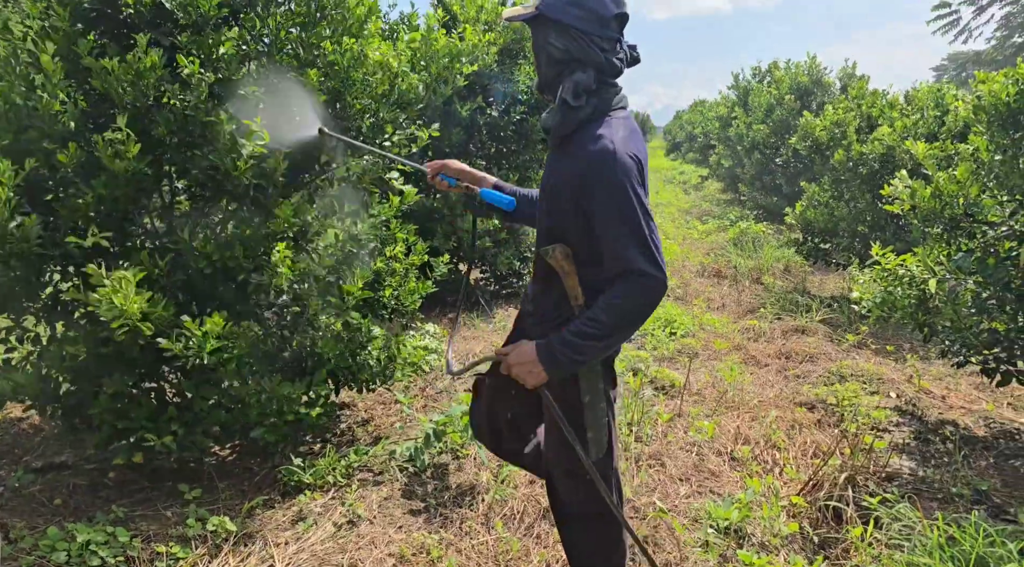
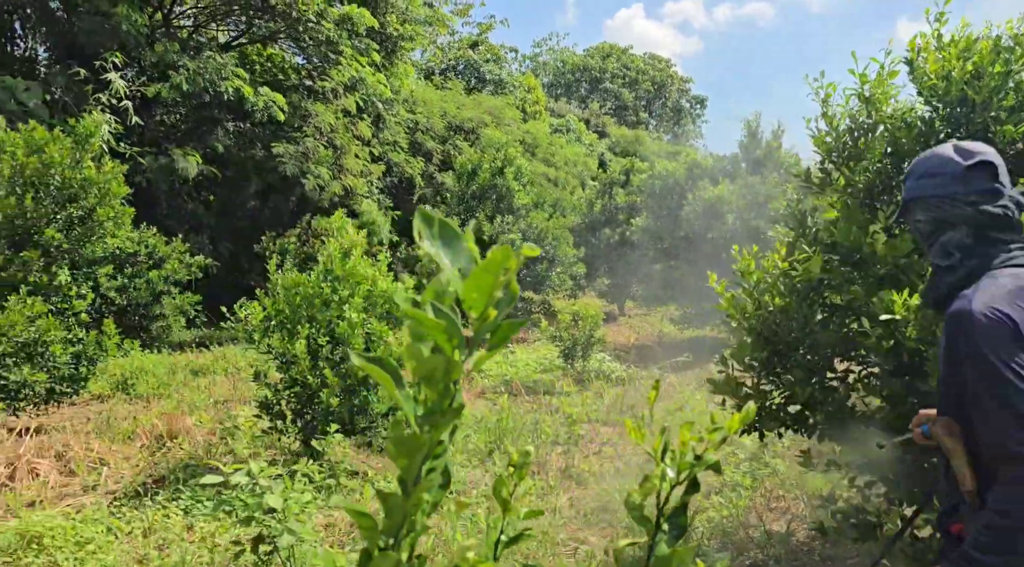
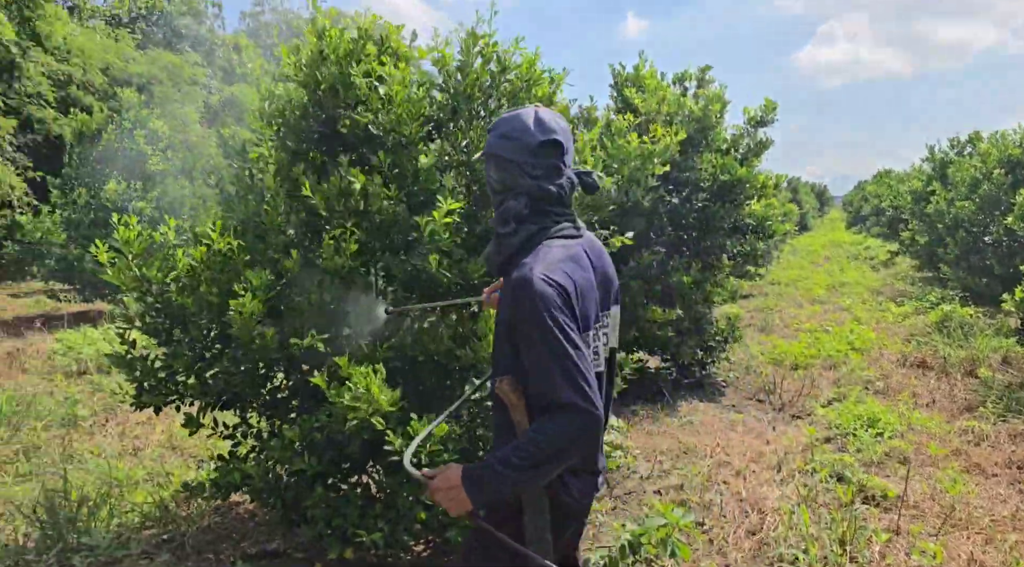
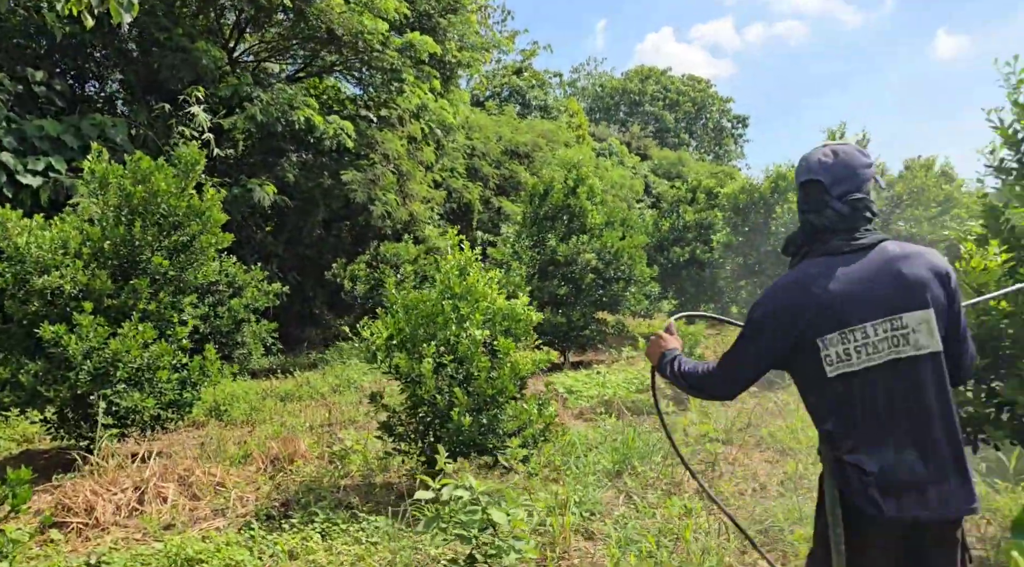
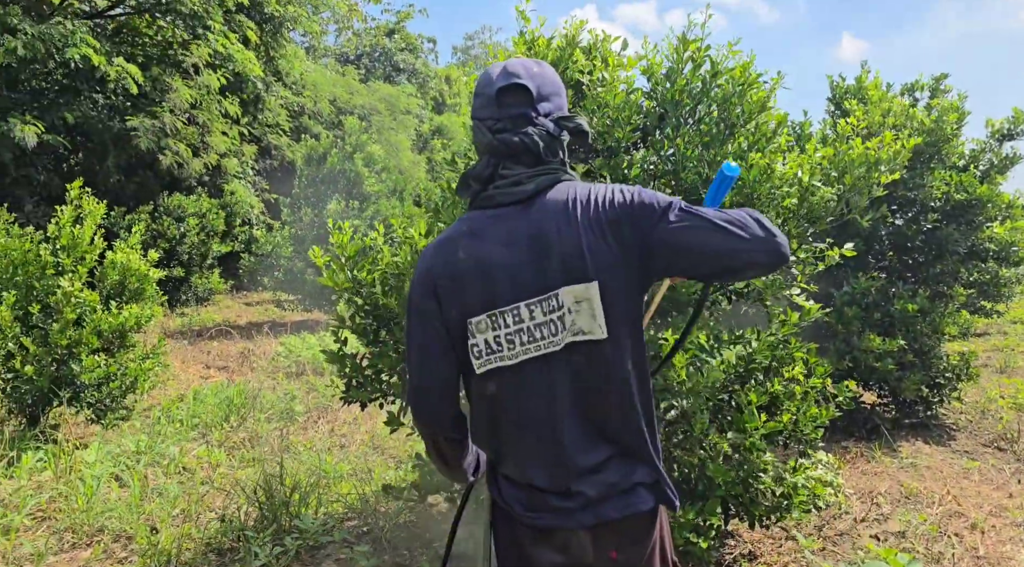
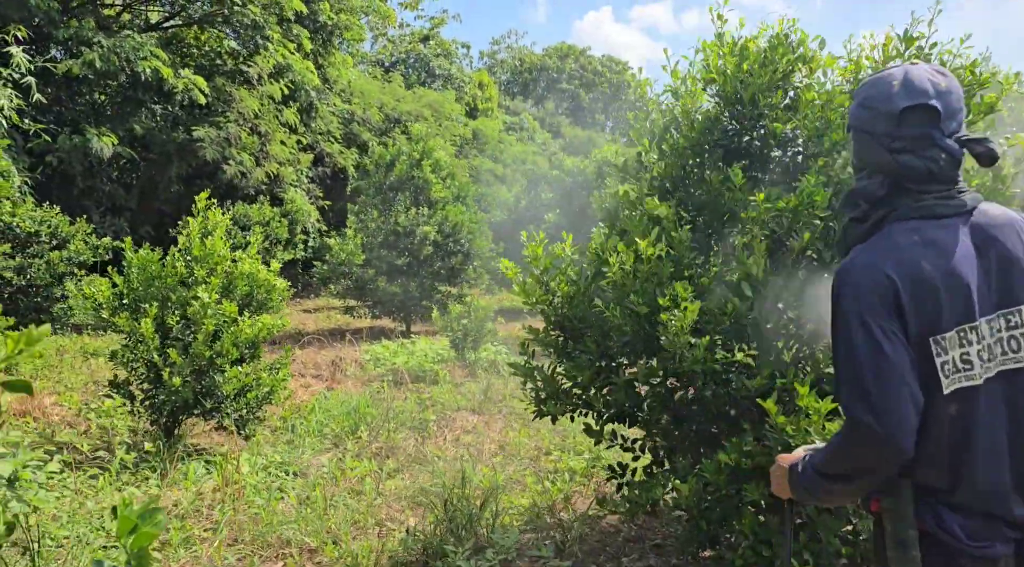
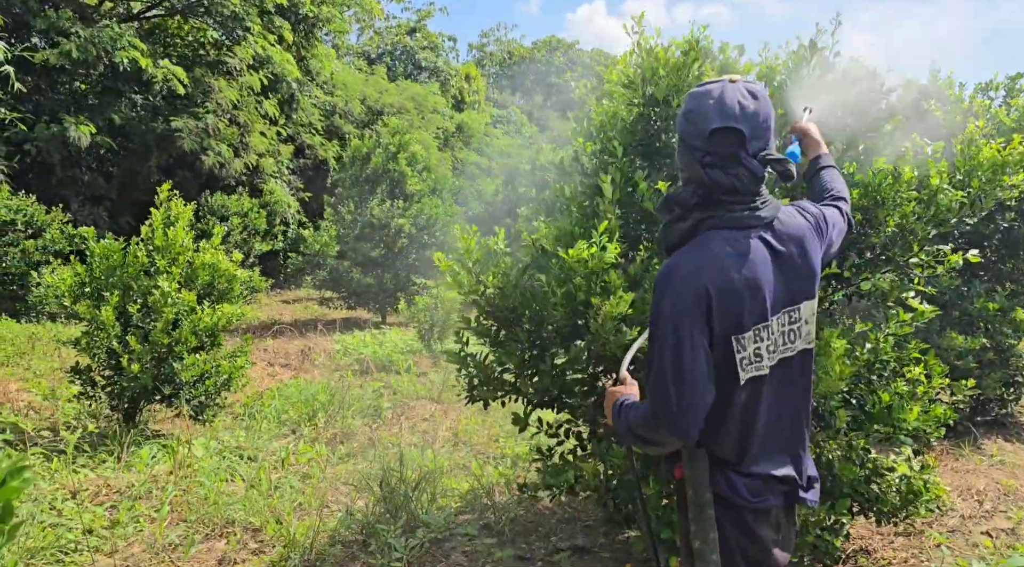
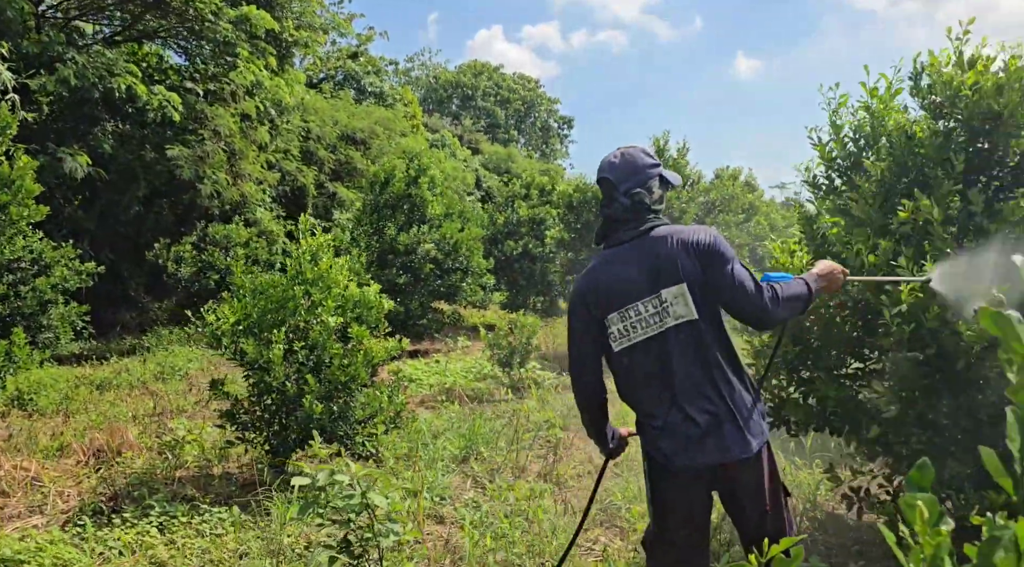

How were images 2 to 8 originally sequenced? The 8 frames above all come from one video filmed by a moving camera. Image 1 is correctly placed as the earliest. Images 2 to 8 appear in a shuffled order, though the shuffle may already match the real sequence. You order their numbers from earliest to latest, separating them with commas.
3, 5, 7, 6, 2, 4, 8
